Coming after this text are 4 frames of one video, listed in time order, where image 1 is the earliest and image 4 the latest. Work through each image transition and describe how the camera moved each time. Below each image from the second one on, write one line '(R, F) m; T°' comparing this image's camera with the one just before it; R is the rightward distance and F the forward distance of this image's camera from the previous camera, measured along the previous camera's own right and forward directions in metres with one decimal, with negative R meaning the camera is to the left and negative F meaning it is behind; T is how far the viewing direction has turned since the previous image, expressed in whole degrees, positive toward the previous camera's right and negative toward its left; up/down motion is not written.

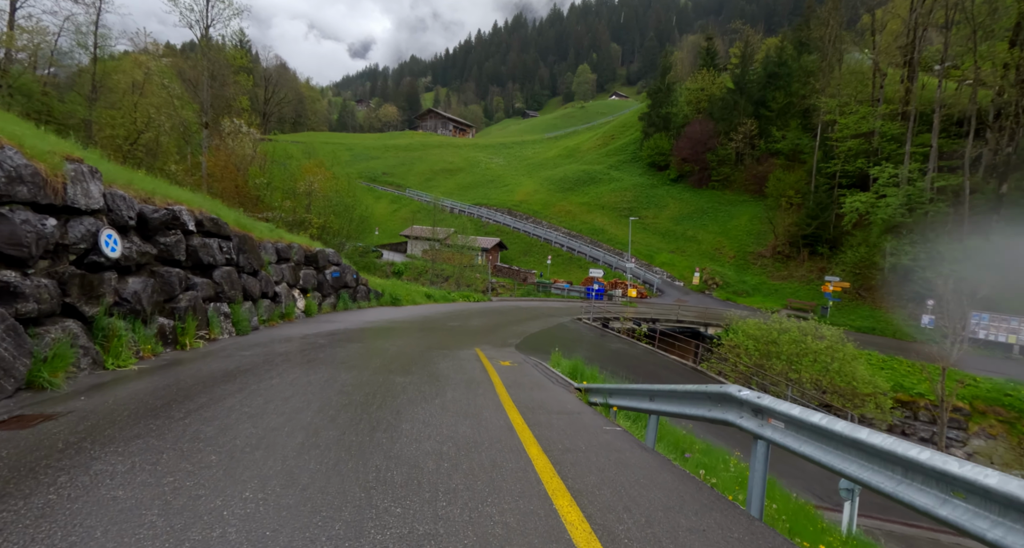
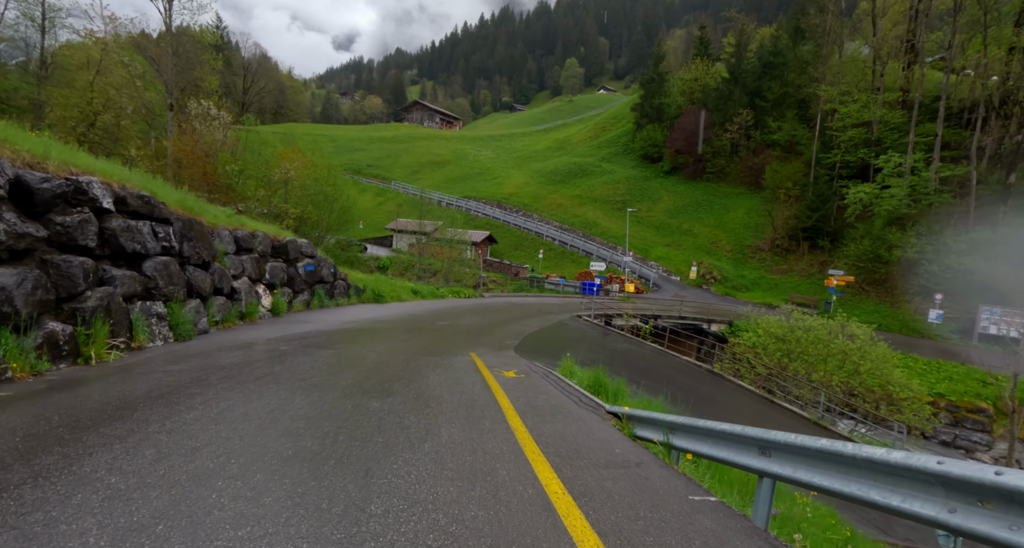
(-0.3, +1.7) m; +1°
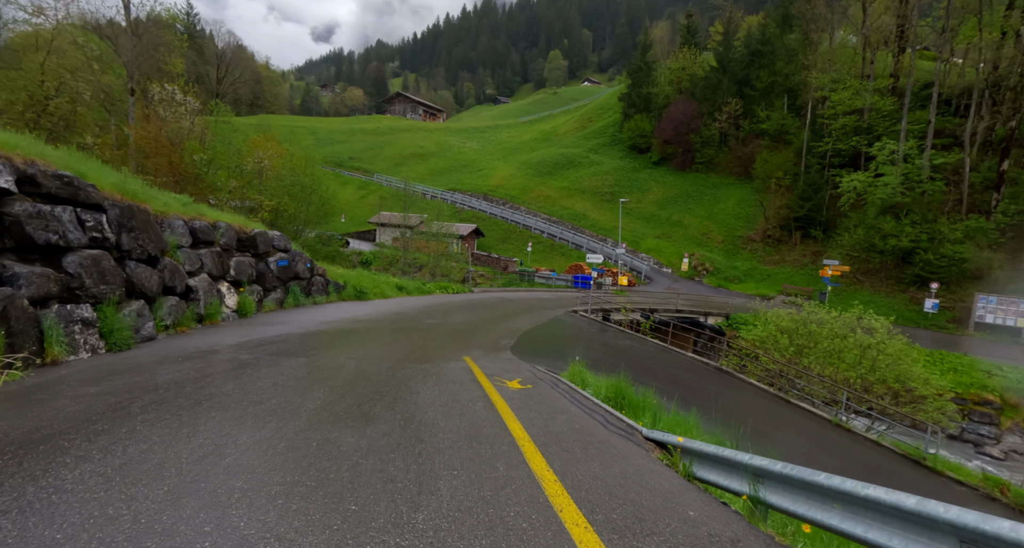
(-0.2, +1.1) m; +2°
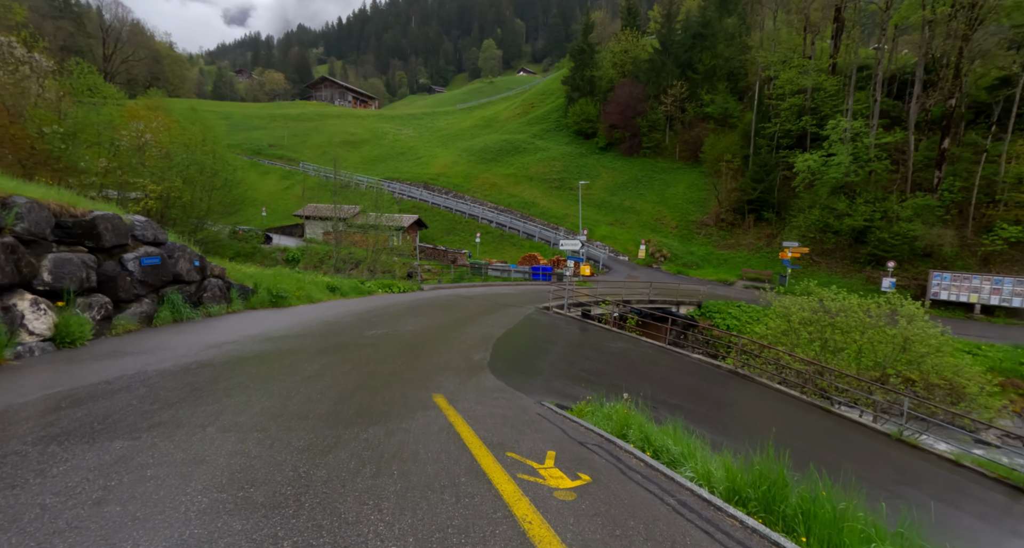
(-0.6, +3.1) m; +7°
